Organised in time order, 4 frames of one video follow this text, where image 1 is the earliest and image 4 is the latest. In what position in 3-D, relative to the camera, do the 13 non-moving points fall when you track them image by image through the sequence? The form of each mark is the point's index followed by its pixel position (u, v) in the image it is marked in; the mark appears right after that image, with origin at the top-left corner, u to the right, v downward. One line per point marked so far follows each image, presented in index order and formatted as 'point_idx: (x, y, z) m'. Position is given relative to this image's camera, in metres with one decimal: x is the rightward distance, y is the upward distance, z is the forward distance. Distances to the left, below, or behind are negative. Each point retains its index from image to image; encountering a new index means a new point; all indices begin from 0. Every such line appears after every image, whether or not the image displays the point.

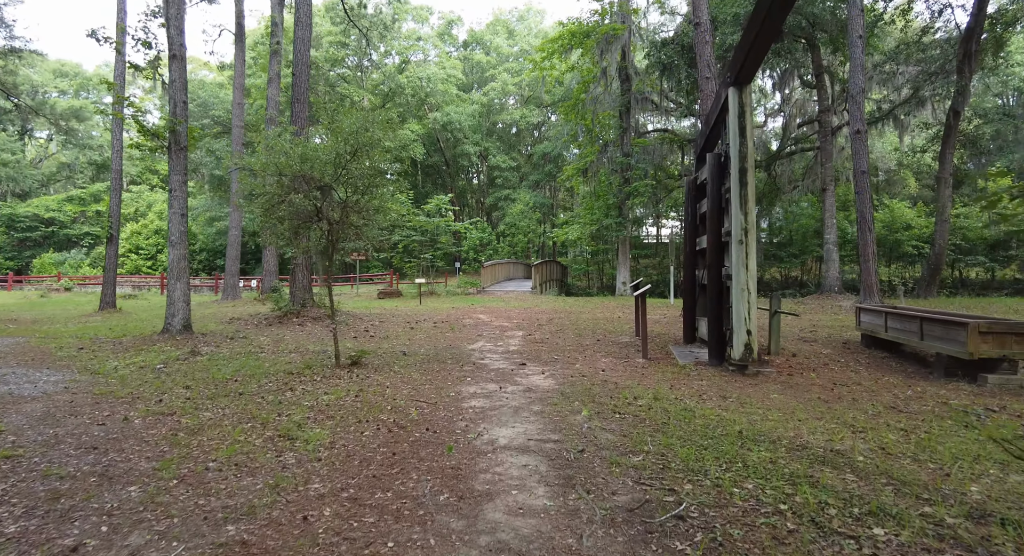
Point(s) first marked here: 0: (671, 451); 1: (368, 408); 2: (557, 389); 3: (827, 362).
0: (+1.2, -1.3, +4.0) m
1: (-1.4, -1.3, +5.2) m
2: (+0.5, -1.2, +6.0) m
3: (+4.2, -1.1, +7.3) m
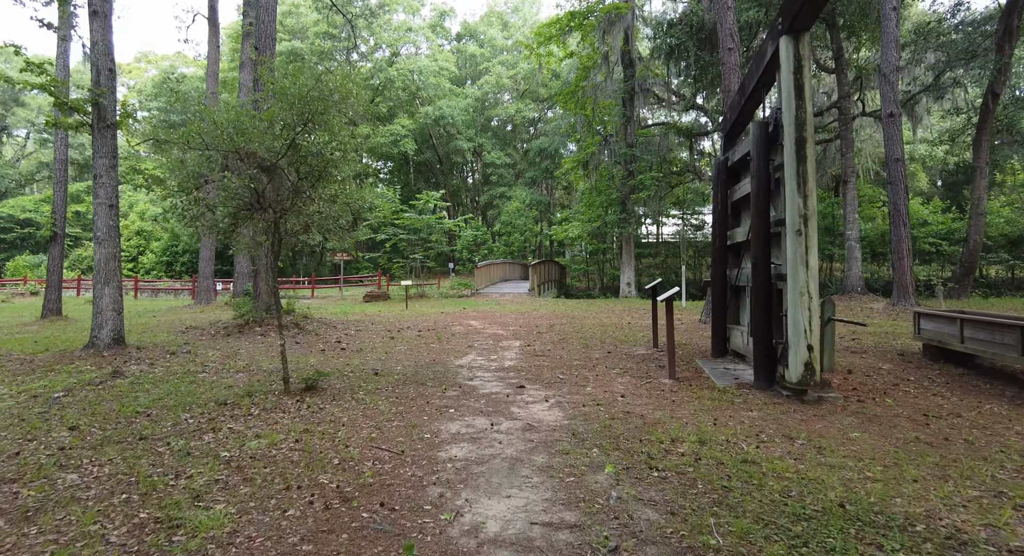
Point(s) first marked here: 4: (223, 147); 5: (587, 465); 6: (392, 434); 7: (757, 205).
0: (+1.1, -1.3, +2.6) m
1: (-1.4, -1.3, +3.8) m
2: (+0.5, -1.2, +4.6) m
3: (+4.1, -1.1, +5.9) m
4: (-3.1, +1.4, +5.9) m
5: (+0.5, -1.3, +3.7) m
6: (-1.0, -1.3, +4.4) m
7: (+2.5, +0.7, +5.6) m
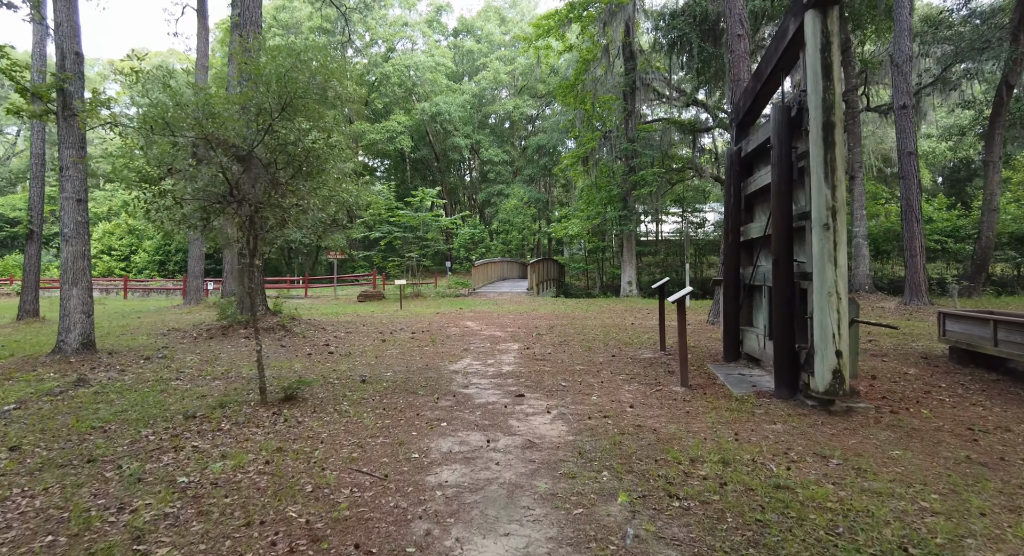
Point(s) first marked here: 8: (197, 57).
0: (+1.1, -1.3, +2.1) m
1: (-1.4, -1.3, +3.3) m
2: (+0.4, -1.2, +4.1) m
3: (+4.1, -1.1, +5.5) m
4: (-3.2, +1.4, +5.4) m
5: (+0.5, -1.3, +3.2) m
6: (-1.0, -1.3, +3.9) m
7: (+2.5, +0.8, +5.1) m
8: (-10.3, +7.2, +17.9) m
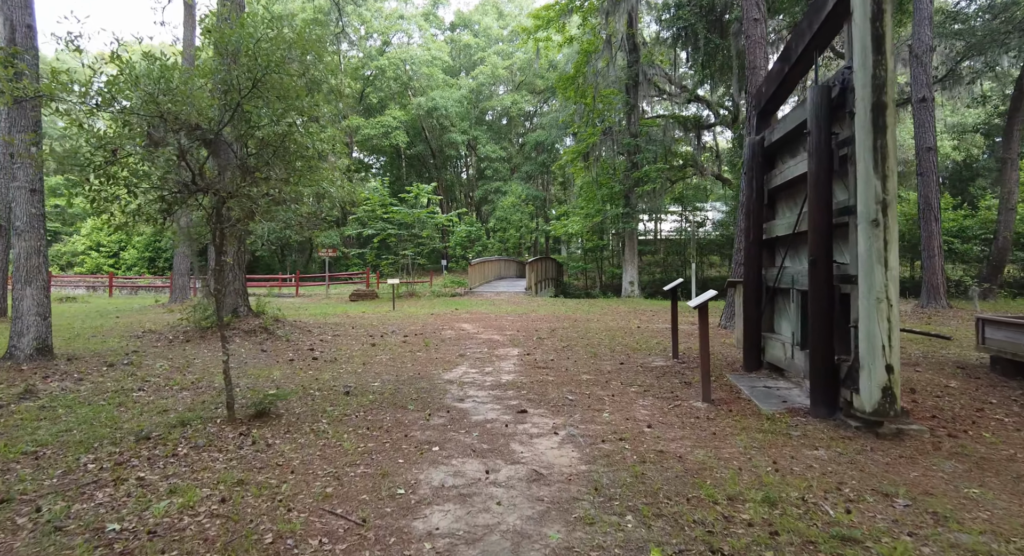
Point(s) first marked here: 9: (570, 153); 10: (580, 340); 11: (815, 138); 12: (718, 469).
0: (+1.2, -1.3, +1.5) m
1: (-1.4, -1.3, +2.7) m
2: (+0.5, -1.2, +3.5) m
3: (+4.1, -1.1, +4.9) m
4: (-3.1, +1.4, +4.8) m
5: (+0.5, -1.3, +2.6) m
6: (-0.9, -1.3, +3.3) m
7: (+2.5, +0.7, +4.5) m
8: (-10.3, +7.3, +17.2) m
9: (+2.1, +4.5, +19.8) m
10: (+1.1, -1.0, +8.8) m
11: (+2.5, +1.1, +4.5) m
12: (+1.4, -1.2, +3.6) m
